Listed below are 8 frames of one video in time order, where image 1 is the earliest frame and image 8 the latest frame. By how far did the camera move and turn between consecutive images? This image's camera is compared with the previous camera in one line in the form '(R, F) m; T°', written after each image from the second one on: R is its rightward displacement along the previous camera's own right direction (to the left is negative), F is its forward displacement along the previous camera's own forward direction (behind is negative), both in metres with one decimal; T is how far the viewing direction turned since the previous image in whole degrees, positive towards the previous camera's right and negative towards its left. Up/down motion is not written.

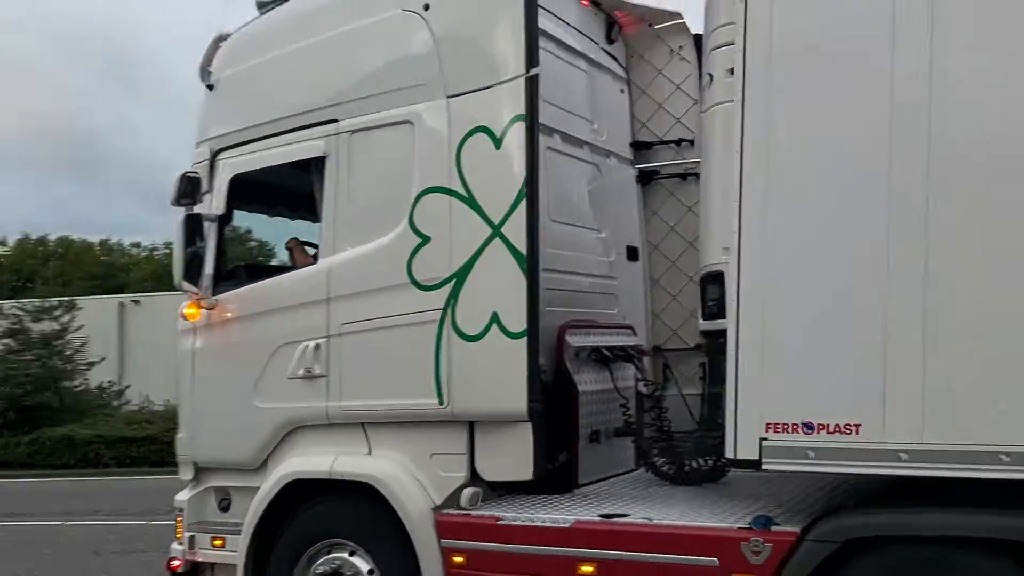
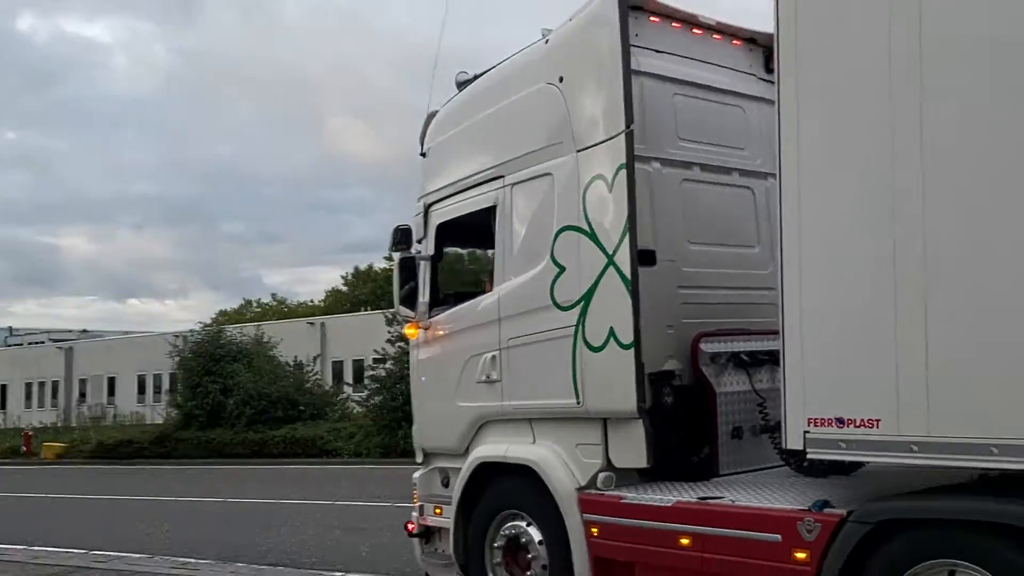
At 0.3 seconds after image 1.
(+0.4, -0.2) m; -22°
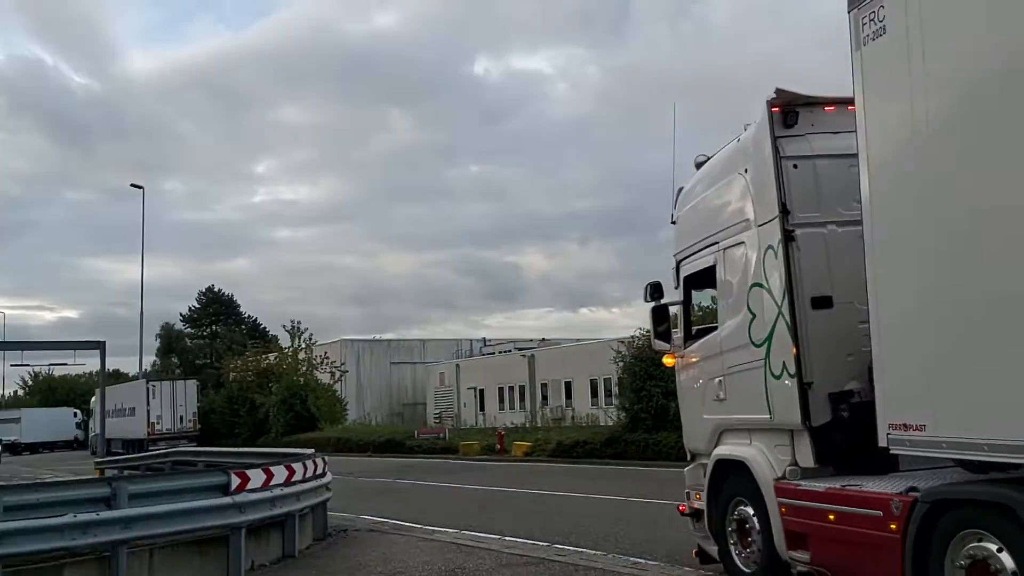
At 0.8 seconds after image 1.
(+0.5, -0.5) m; -27°
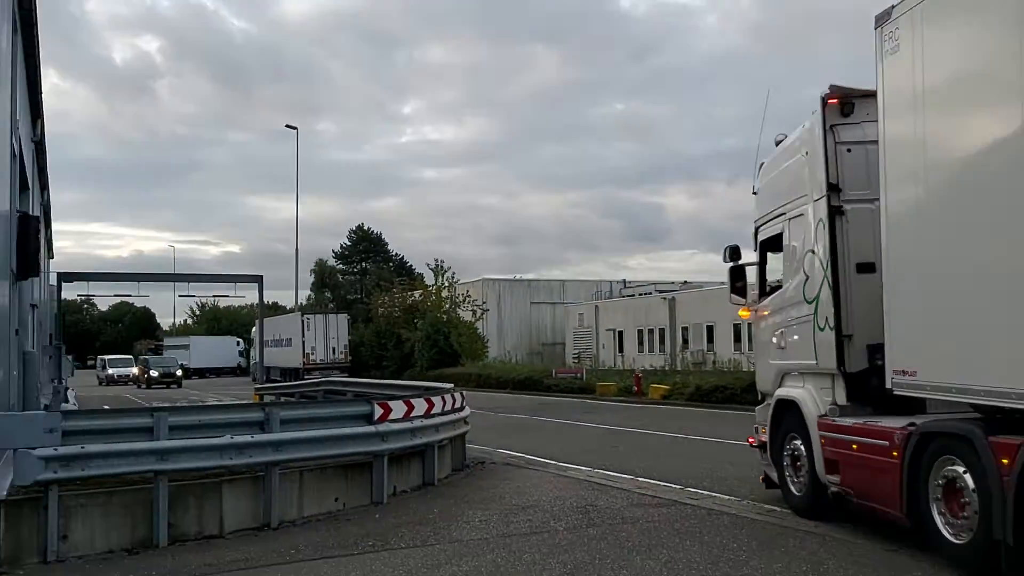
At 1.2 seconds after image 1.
(+0.2, 0.0) m; -9°
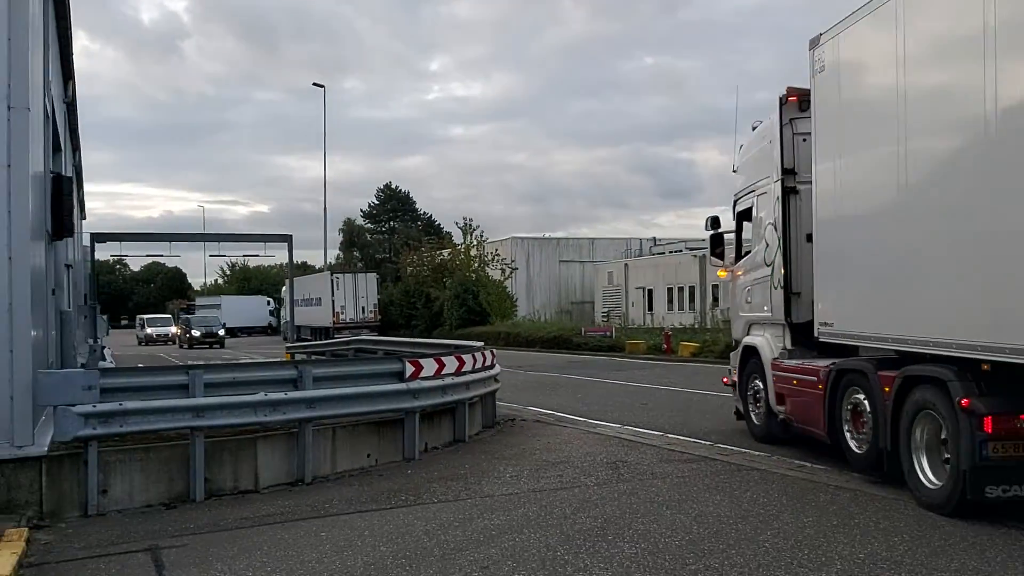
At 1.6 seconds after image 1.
(-0.1, +0.1) m; -2°
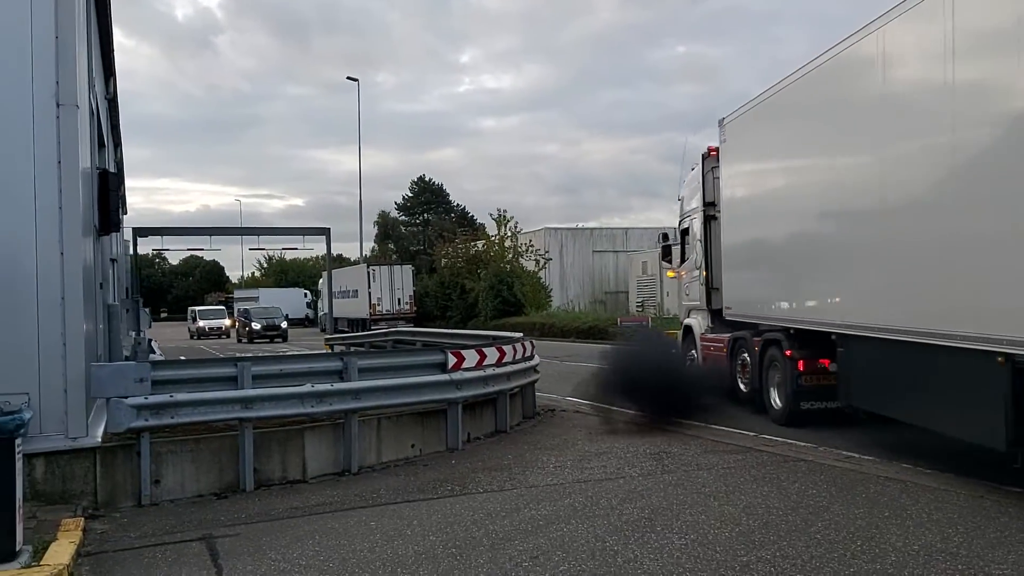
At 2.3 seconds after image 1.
(-0.4, 0.0) m; -2°
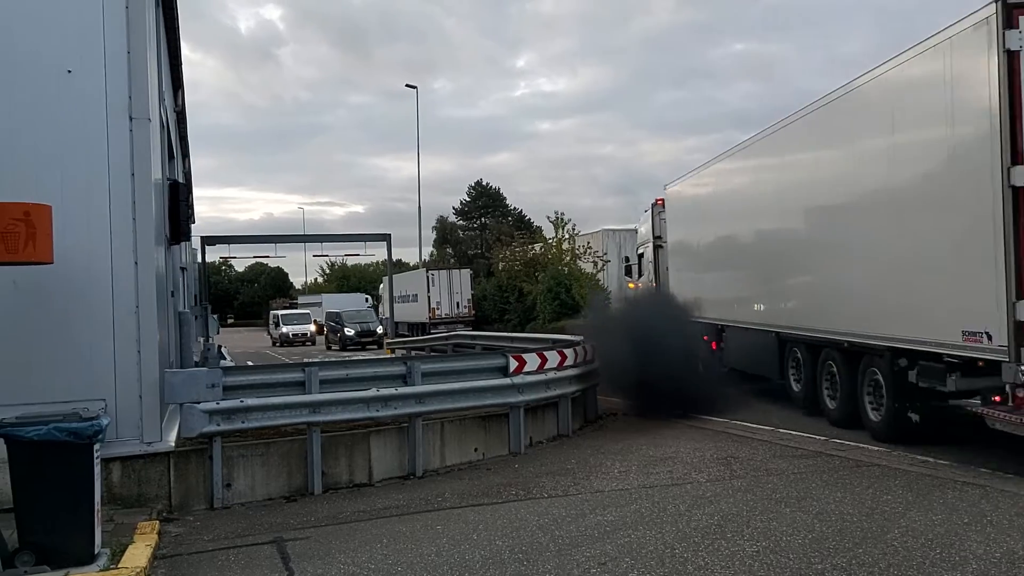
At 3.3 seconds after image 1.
(-0.2, +0.1) m; -4°
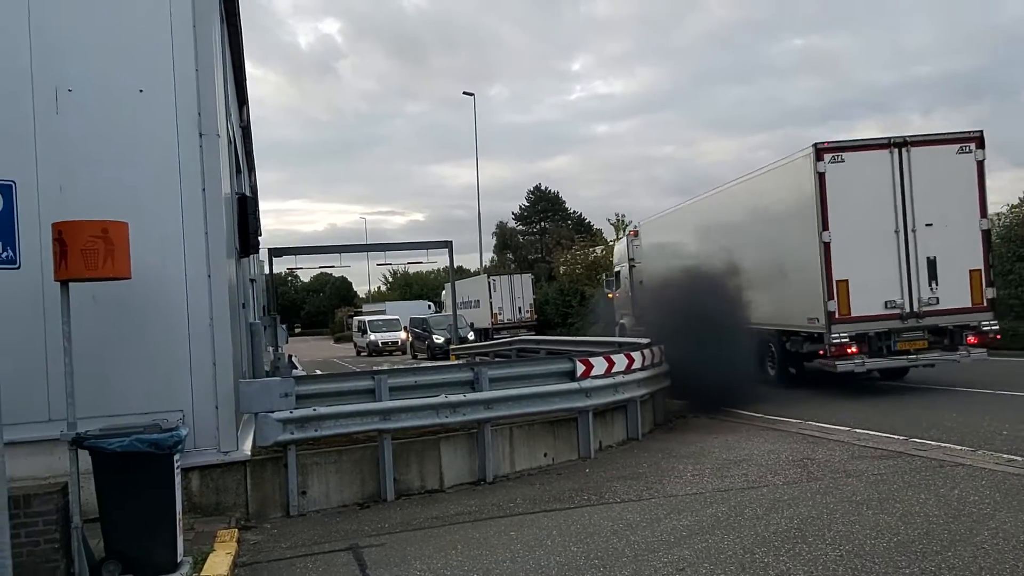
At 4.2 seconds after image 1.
(-0.2, +0.1) m; -4°
